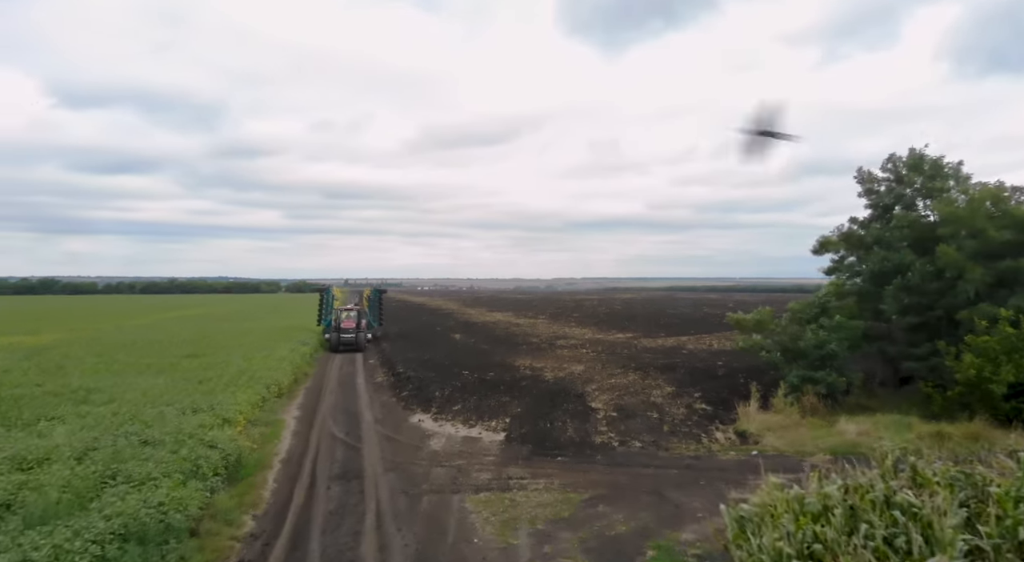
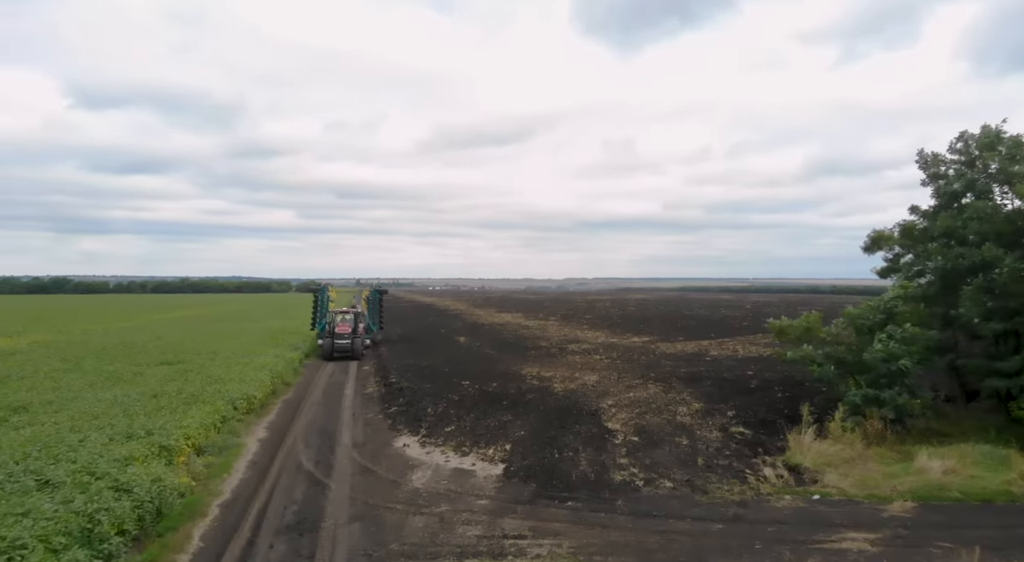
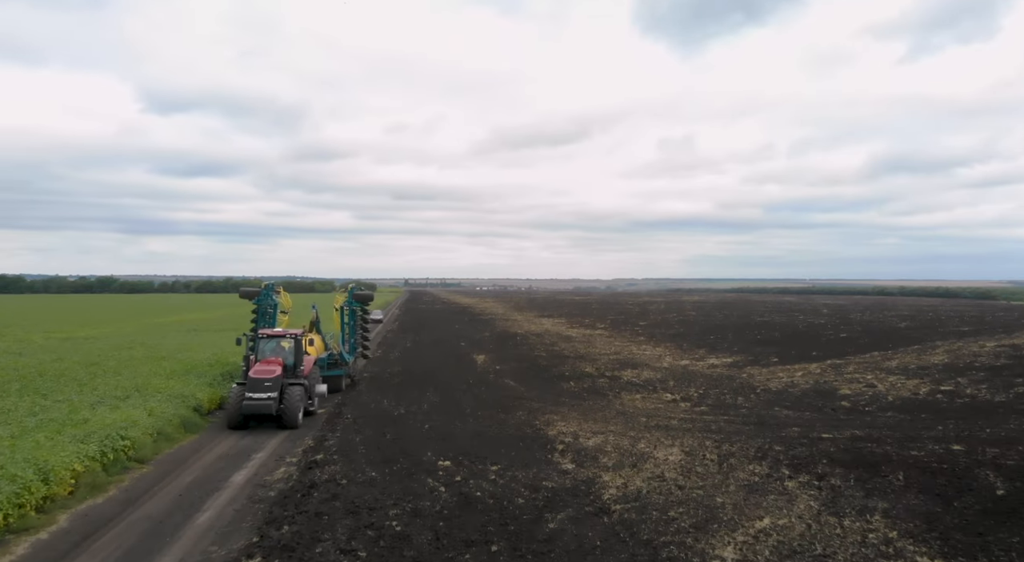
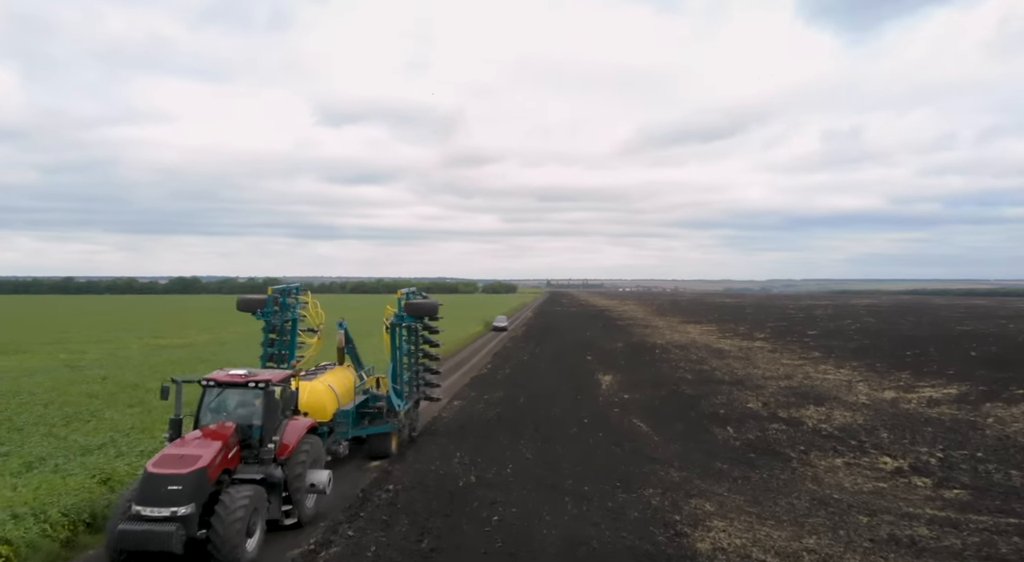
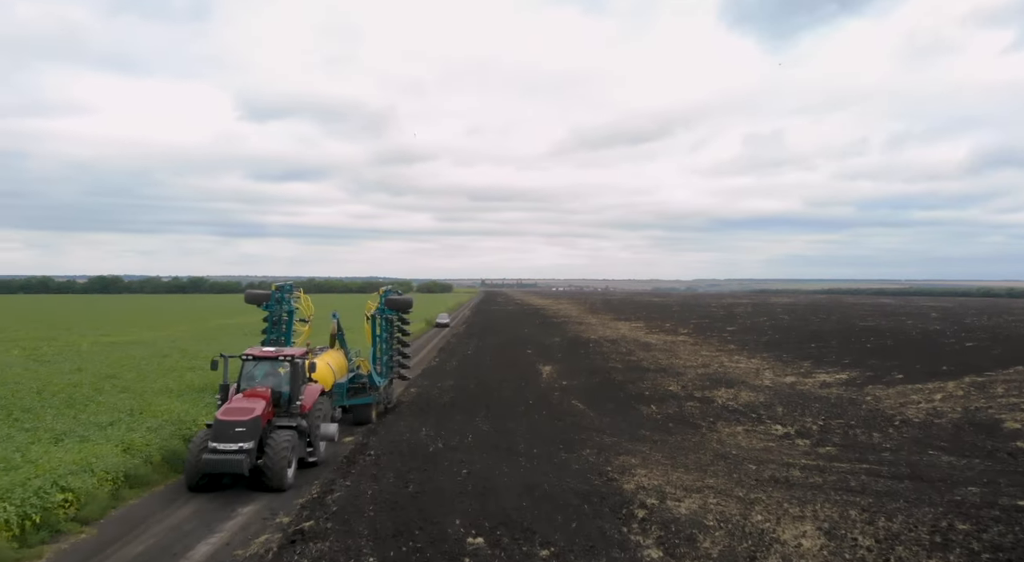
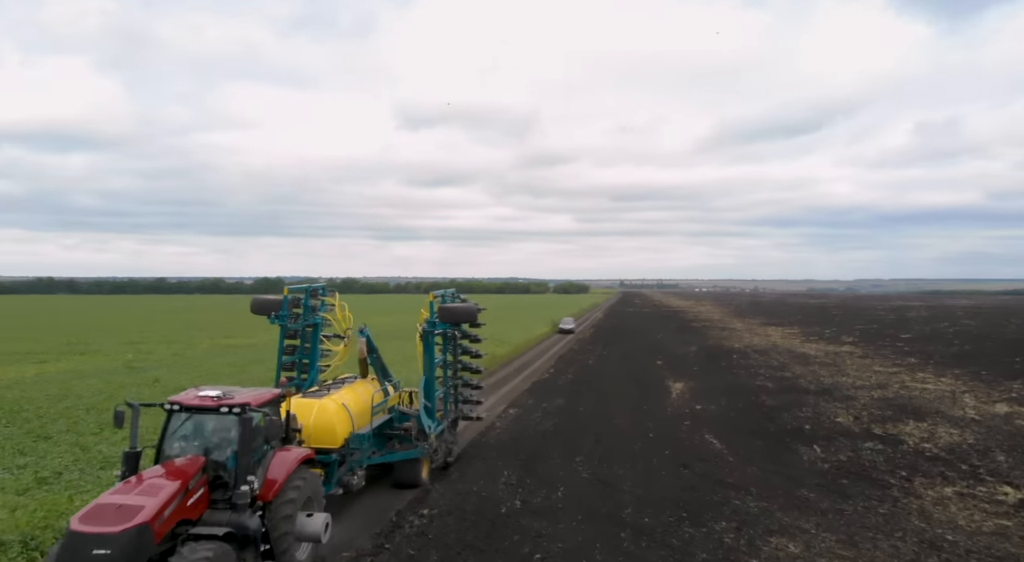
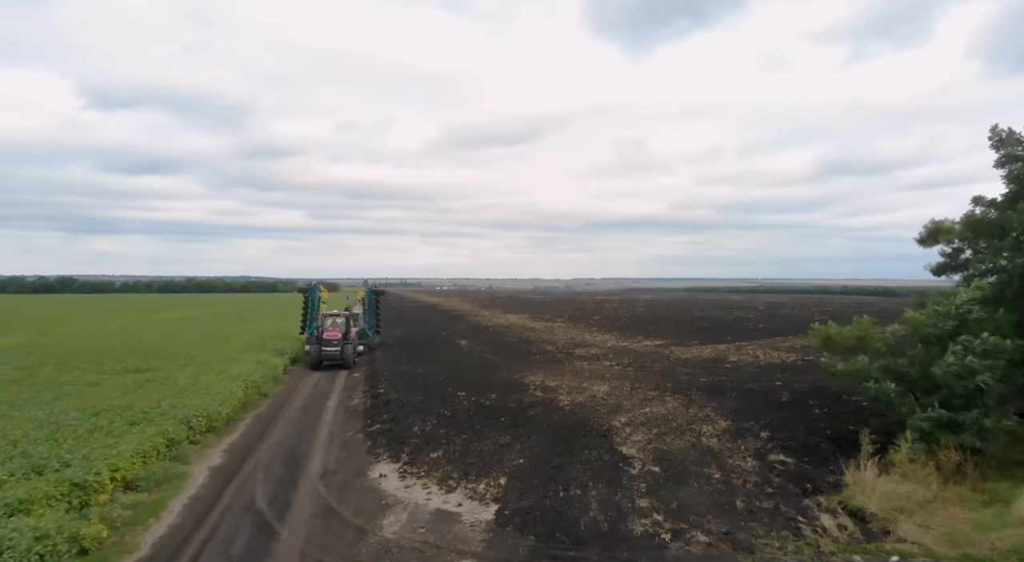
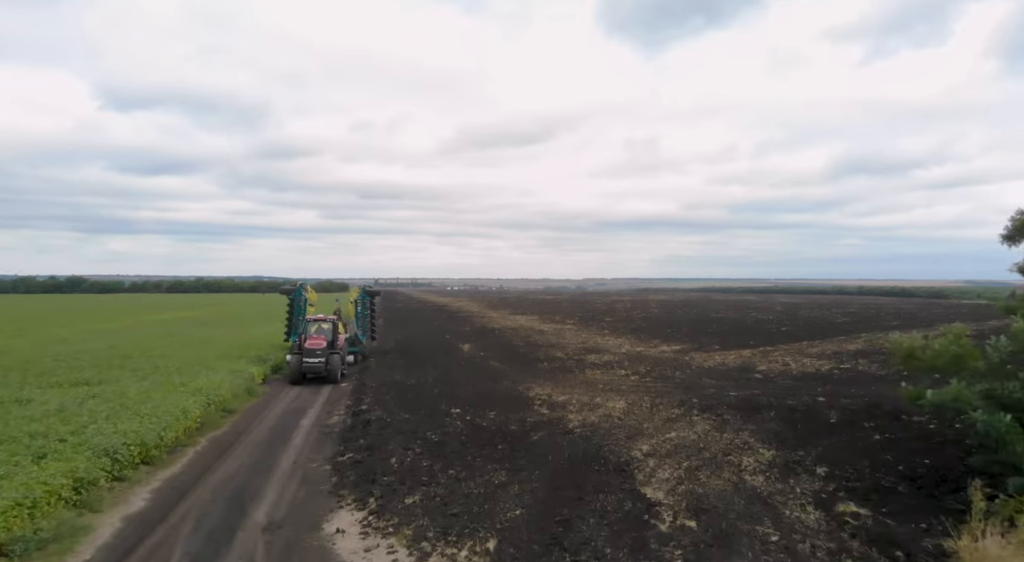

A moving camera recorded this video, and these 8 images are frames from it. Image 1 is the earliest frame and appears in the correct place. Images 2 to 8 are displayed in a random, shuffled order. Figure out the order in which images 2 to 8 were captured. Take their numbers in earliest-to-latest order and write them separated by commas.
2, 7, 8, 3, 5, 4, 6
